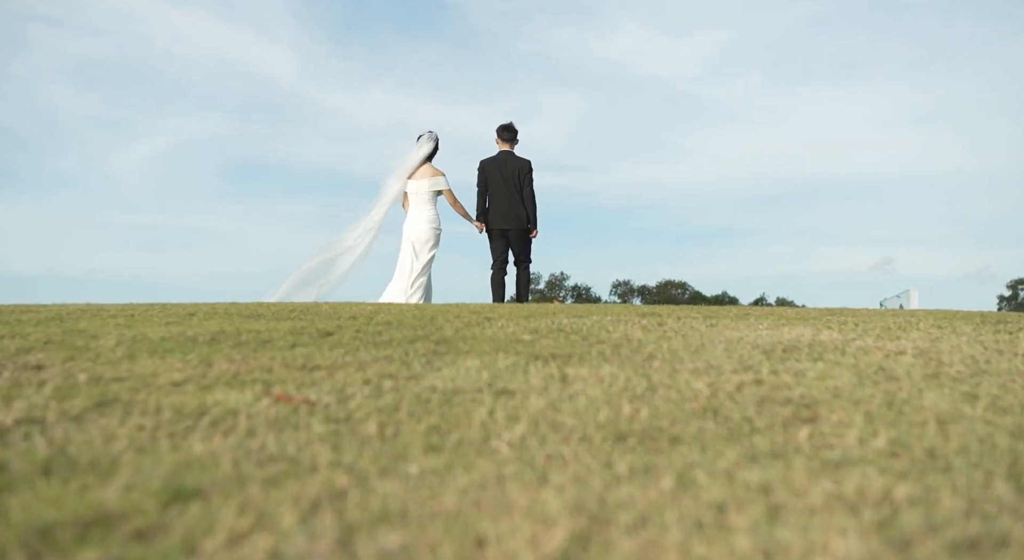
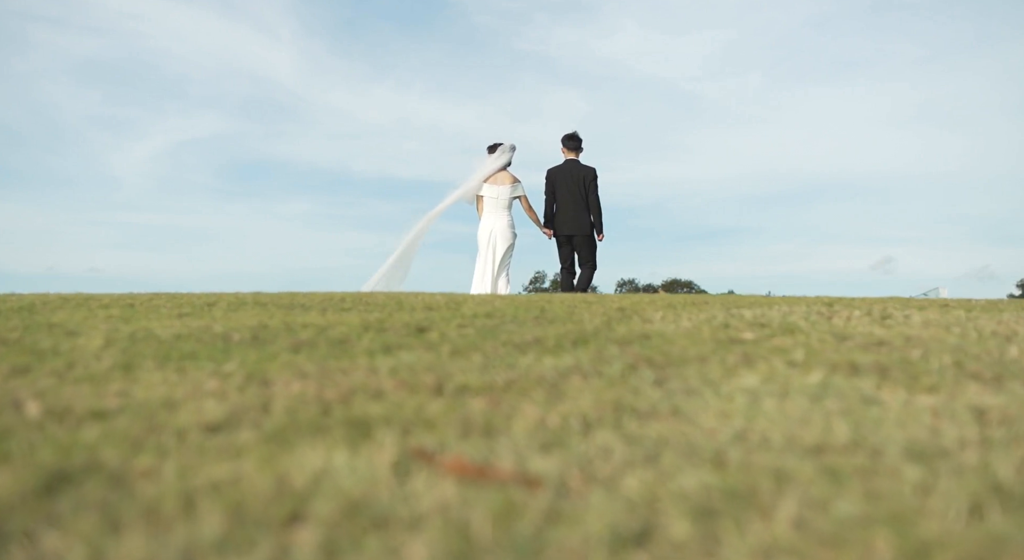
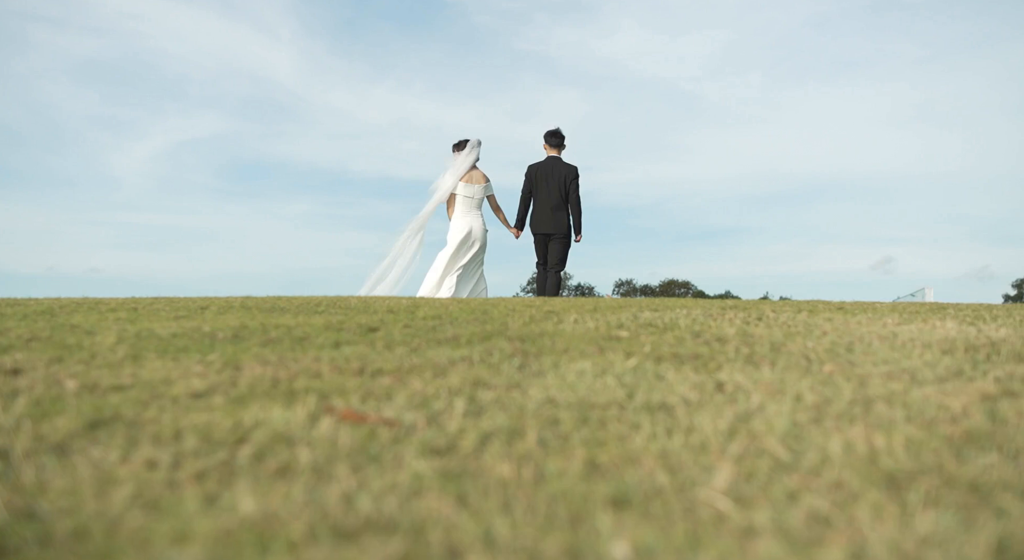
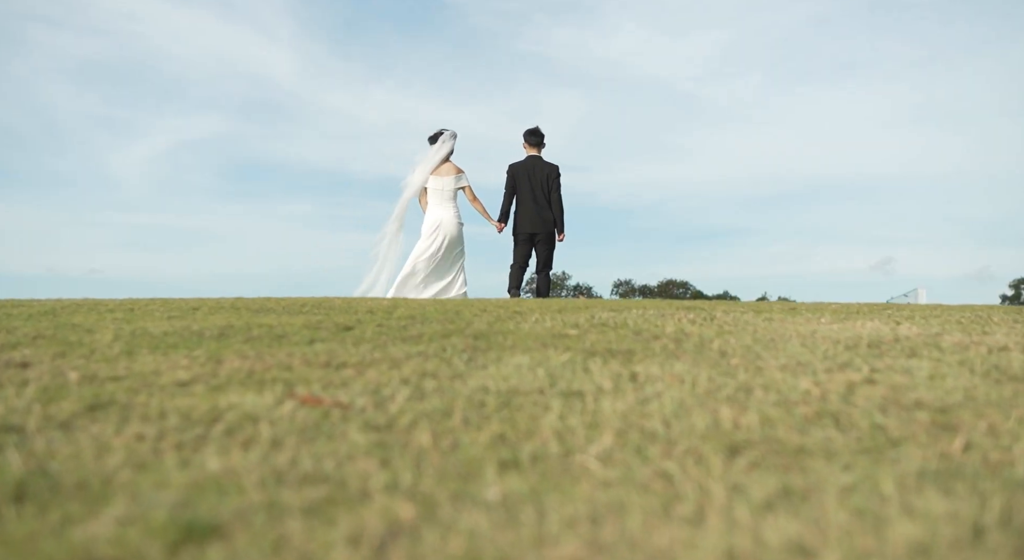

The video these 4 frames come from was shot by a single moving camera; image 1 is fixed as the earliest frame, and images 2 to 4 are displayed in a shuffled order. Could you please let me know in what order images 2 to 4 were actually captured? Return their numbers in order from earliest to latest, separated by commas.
4, 3, 2
